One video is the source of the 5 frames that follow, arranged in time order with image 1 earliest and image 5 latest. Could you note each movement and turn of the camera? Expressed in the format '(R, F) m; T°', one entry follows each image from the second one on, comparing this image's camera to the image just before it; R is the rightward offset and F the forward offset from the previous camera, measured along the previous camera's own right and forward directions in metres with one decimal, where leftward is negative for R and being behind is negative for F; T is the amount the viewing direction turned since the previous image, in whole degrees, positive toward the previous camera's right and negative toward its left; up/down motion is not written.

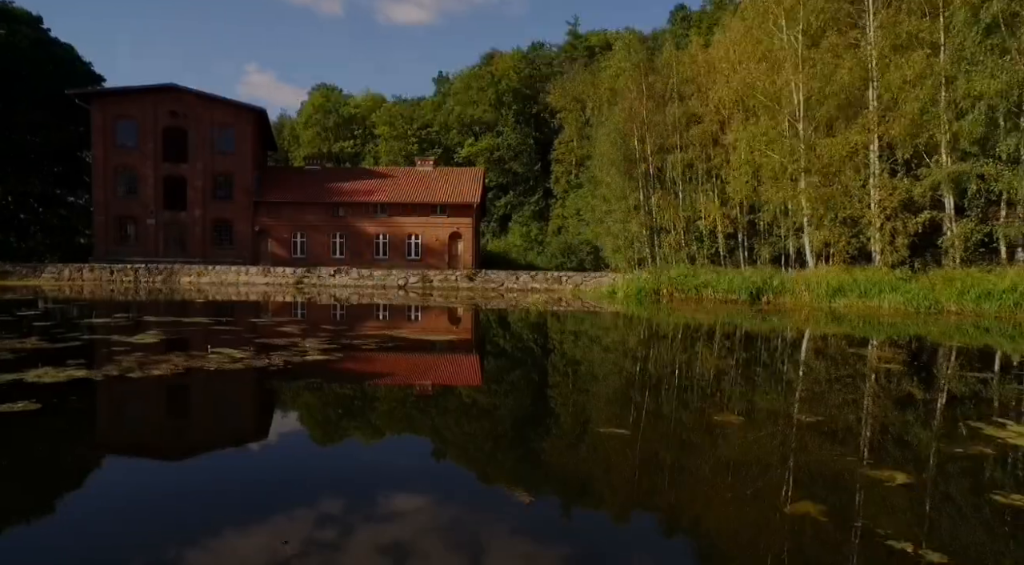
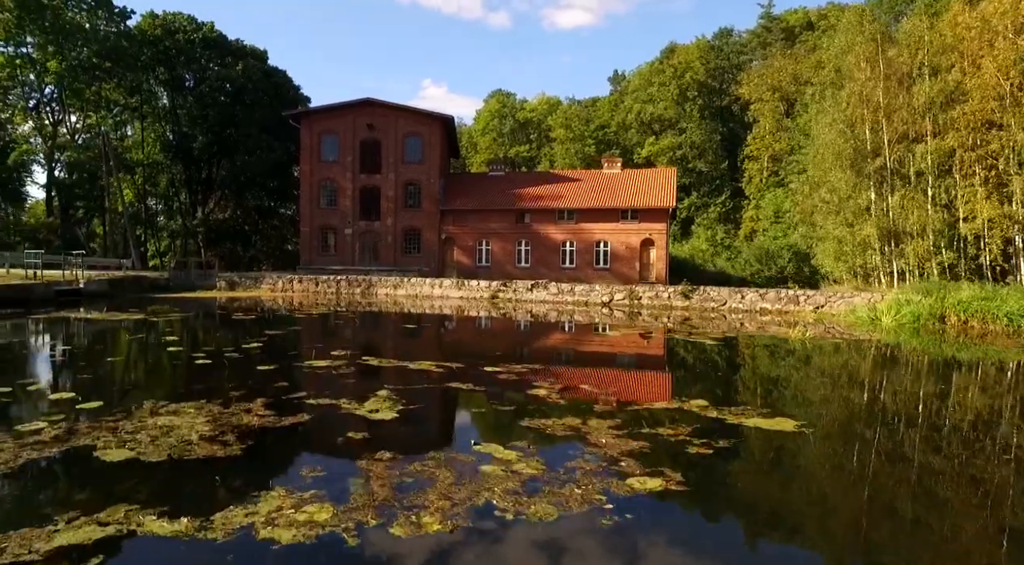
(-1.5, +1.9) m; -14°
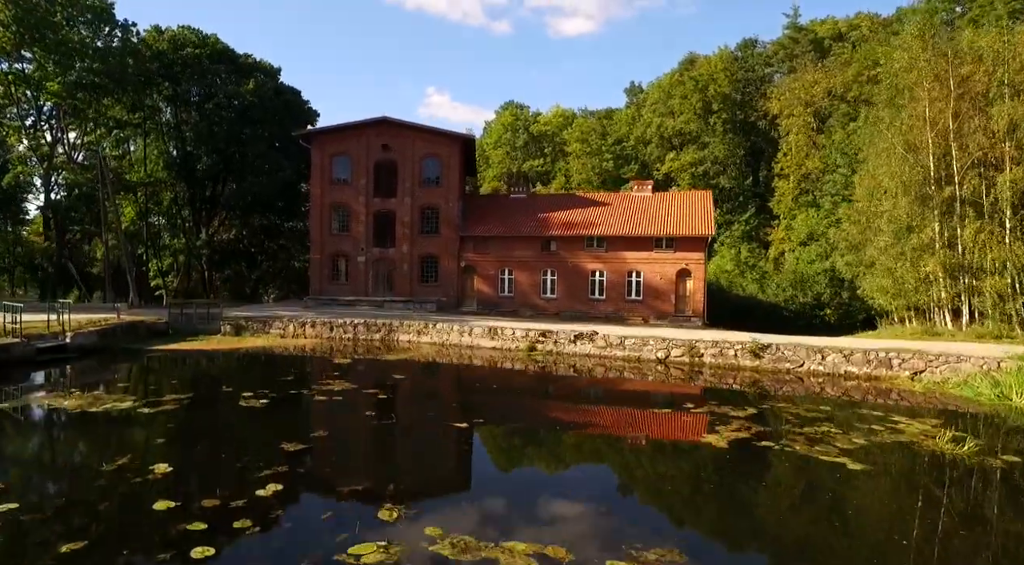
(-1.0, +2.2) m; 0°
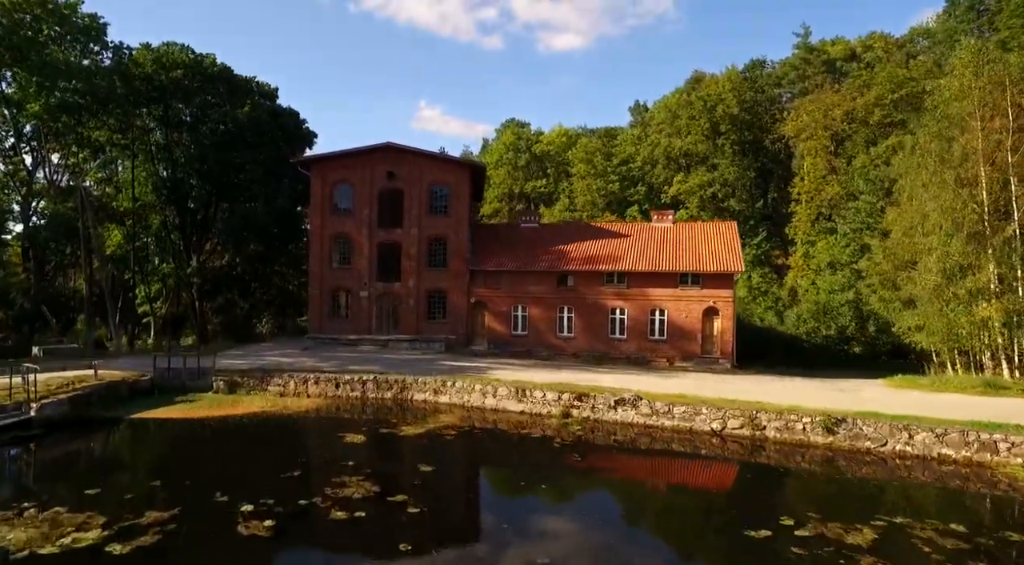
(-1.0, +2.1) m; +1°
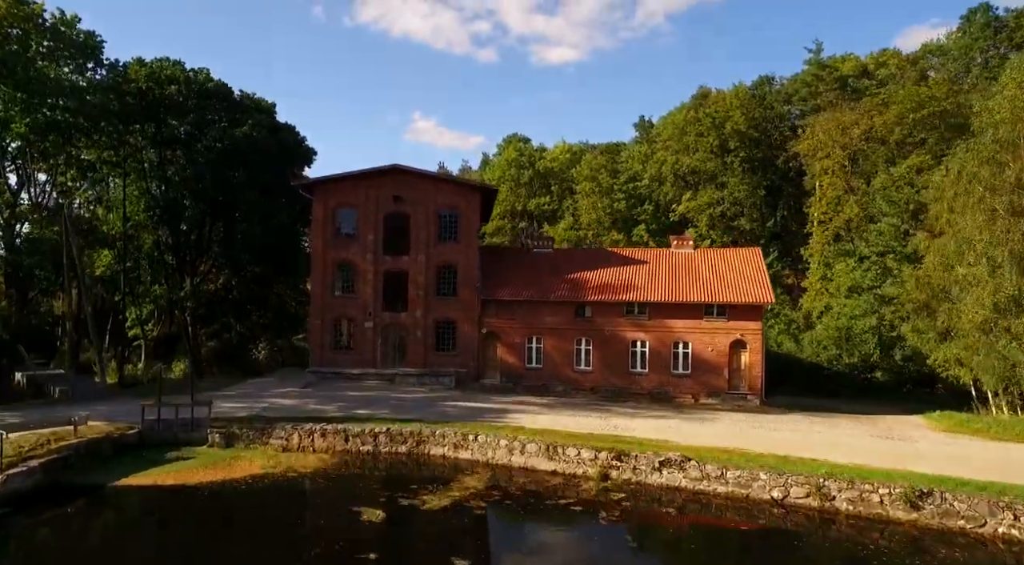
(-0.9, +1.7) m; +1°
